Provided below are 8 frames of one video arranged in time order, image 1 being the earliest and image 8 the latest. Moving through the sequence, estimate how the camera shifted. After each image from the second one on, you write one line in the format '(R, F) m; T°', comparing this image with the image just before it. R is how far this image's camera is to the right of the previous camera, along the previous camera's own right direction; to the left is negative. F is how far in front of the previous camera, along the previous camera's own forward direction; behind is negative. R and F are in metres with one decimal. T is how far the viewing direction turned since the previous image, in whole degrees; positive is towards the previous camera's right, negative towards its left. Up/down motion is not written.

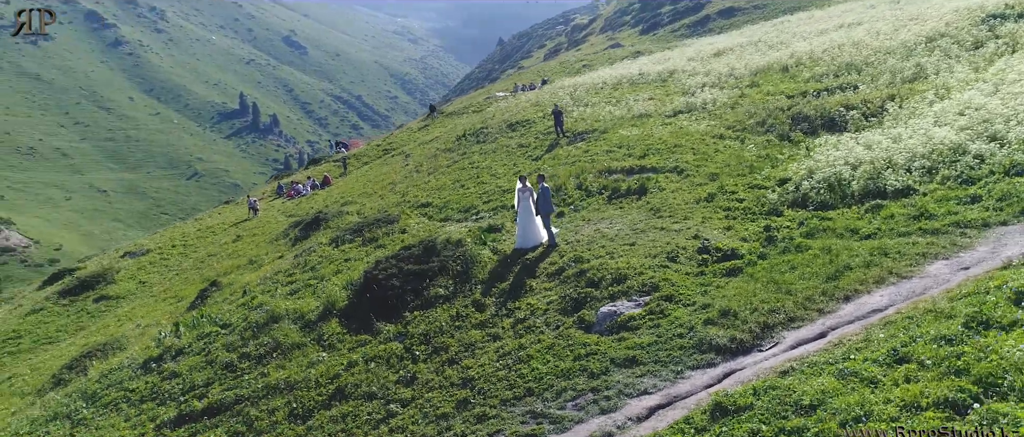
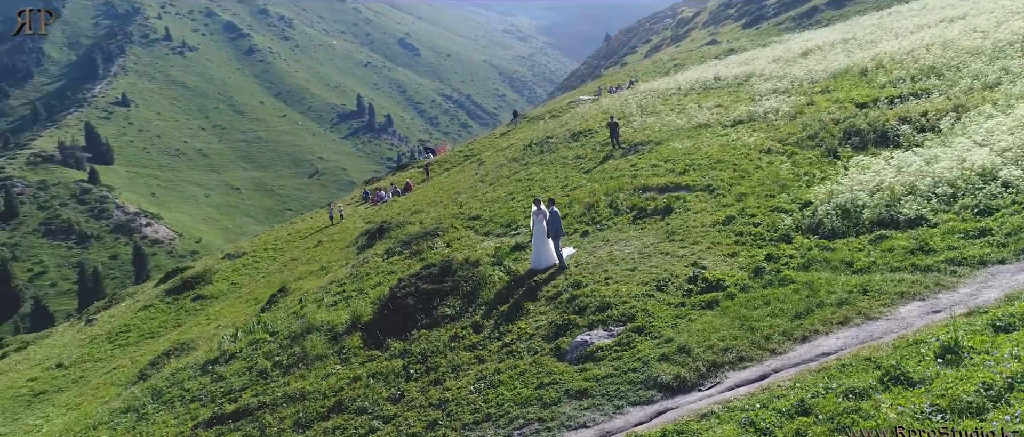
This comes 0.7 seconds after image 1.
(+3.7, -0.9) m; -9°
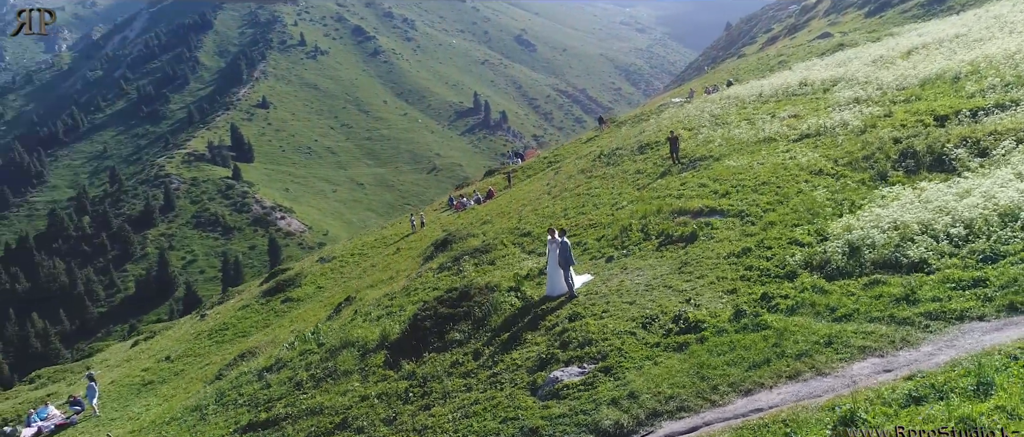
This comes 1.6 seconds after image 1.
(+4.3, -0.9) m; -10°
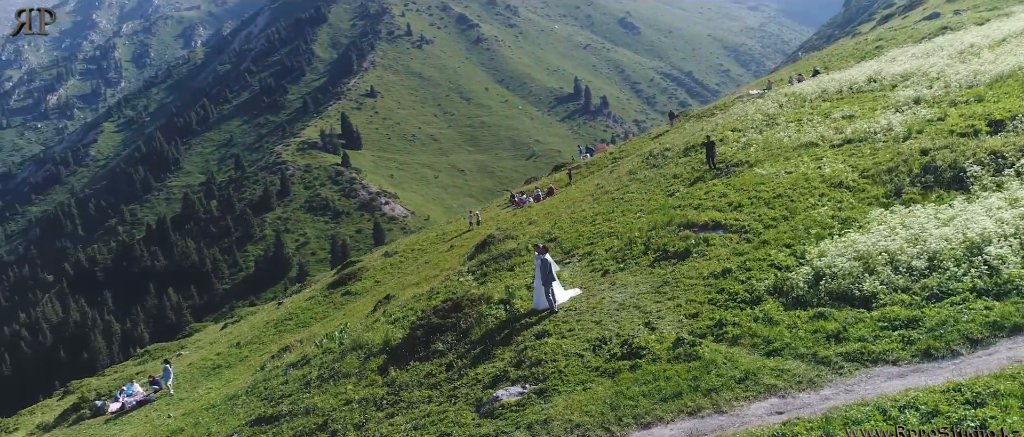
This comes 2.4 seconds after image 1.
(+5.2, -0.9) m; -9°
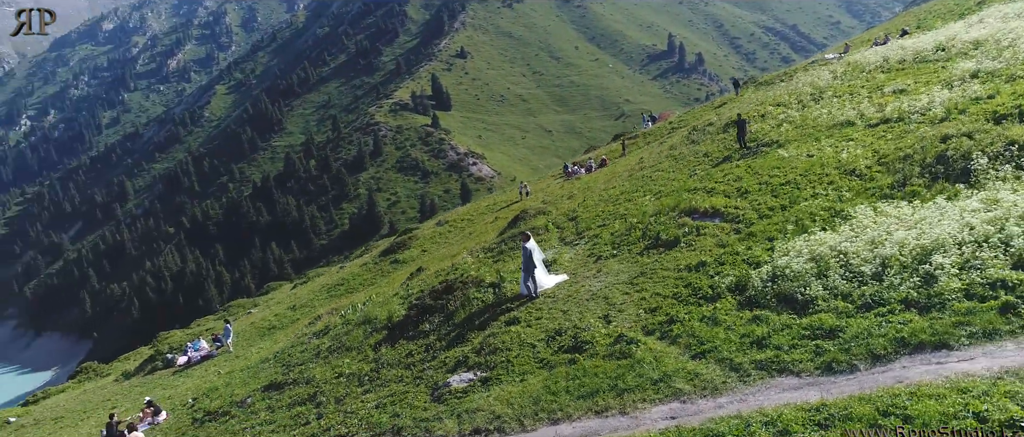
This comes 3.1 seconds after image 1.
(+4.8, -0.8) m; -8°
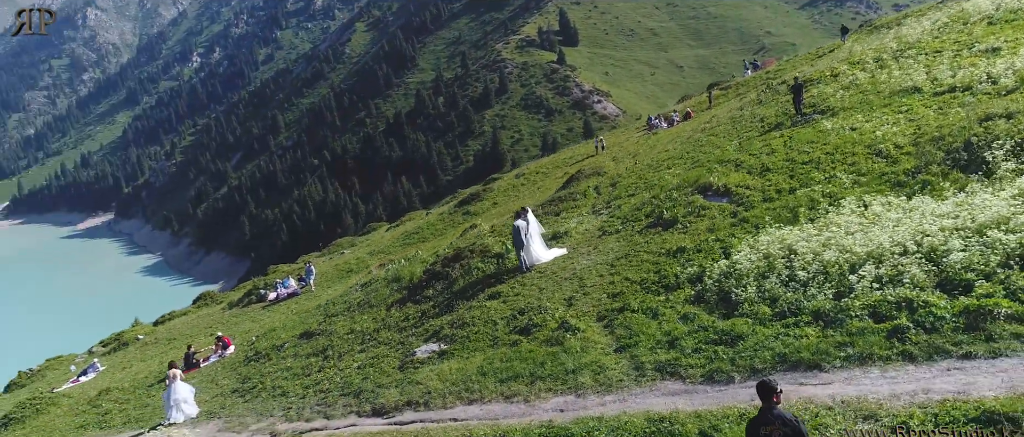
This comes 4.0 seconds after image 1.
(+6.2, -0.8) m; -11°
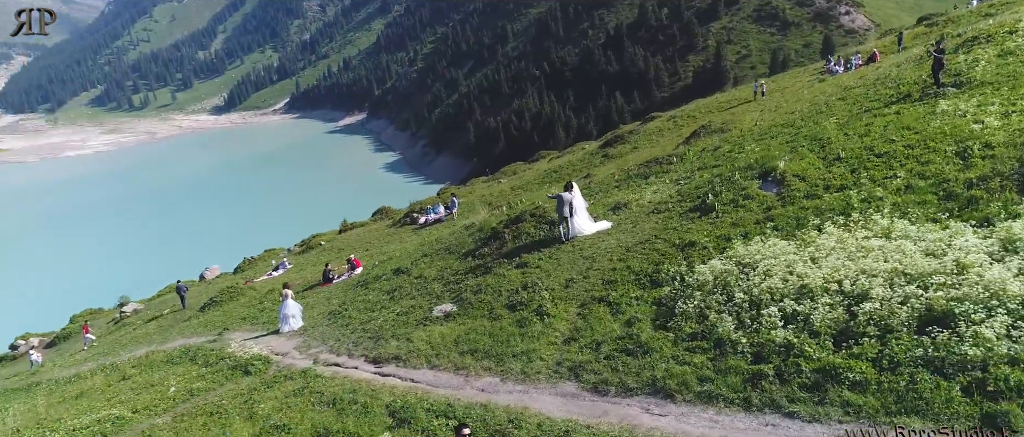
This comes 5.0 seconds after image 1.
(+8.6, -1.1) m; -18°
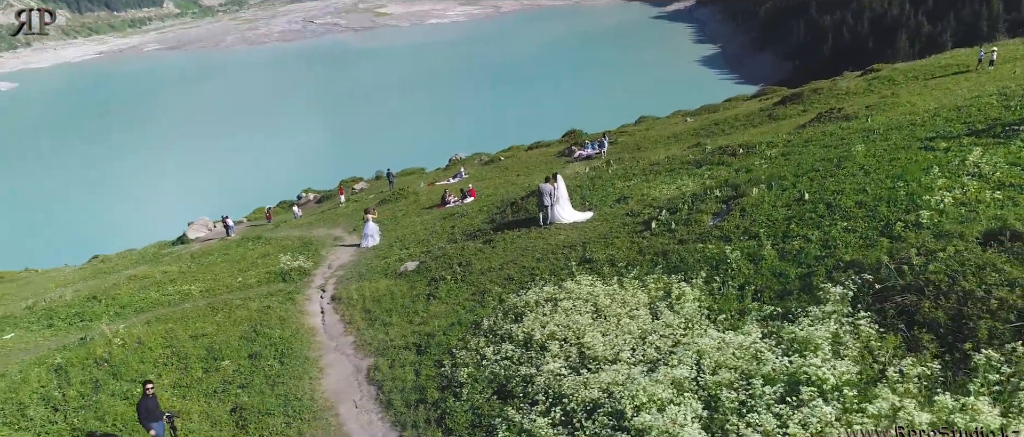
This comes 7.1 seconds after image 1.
(+17.7, -0.6) m; -27°
